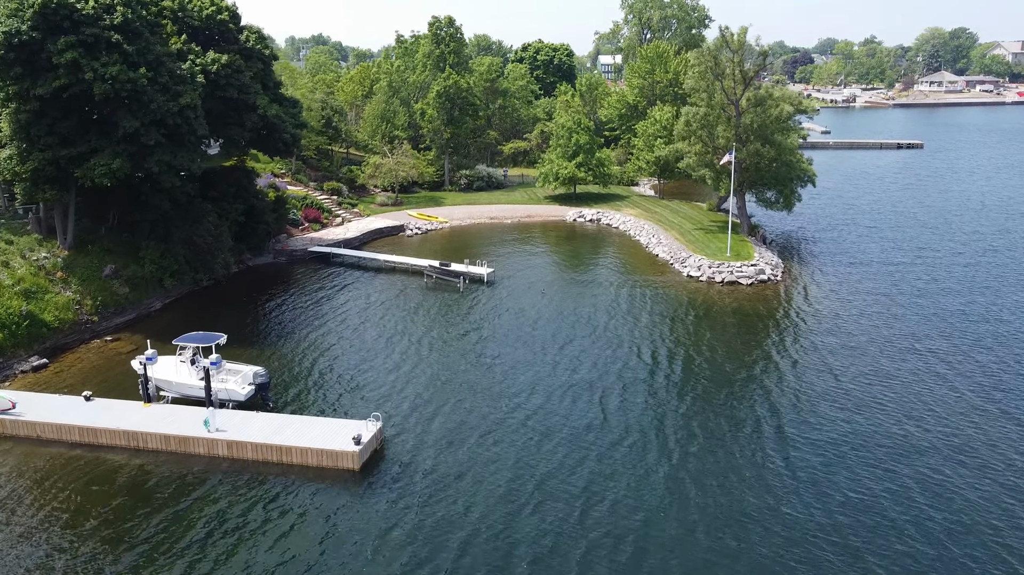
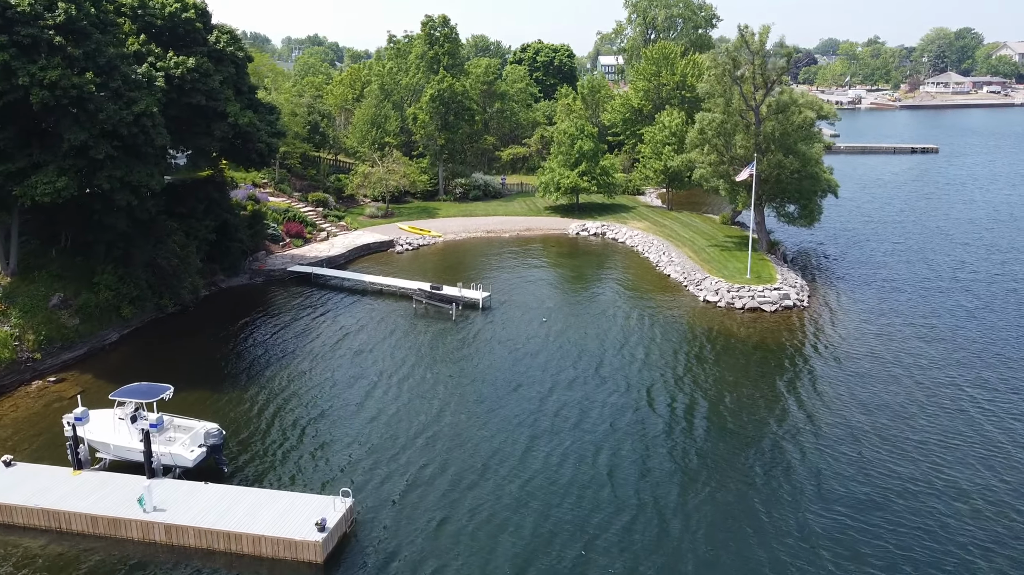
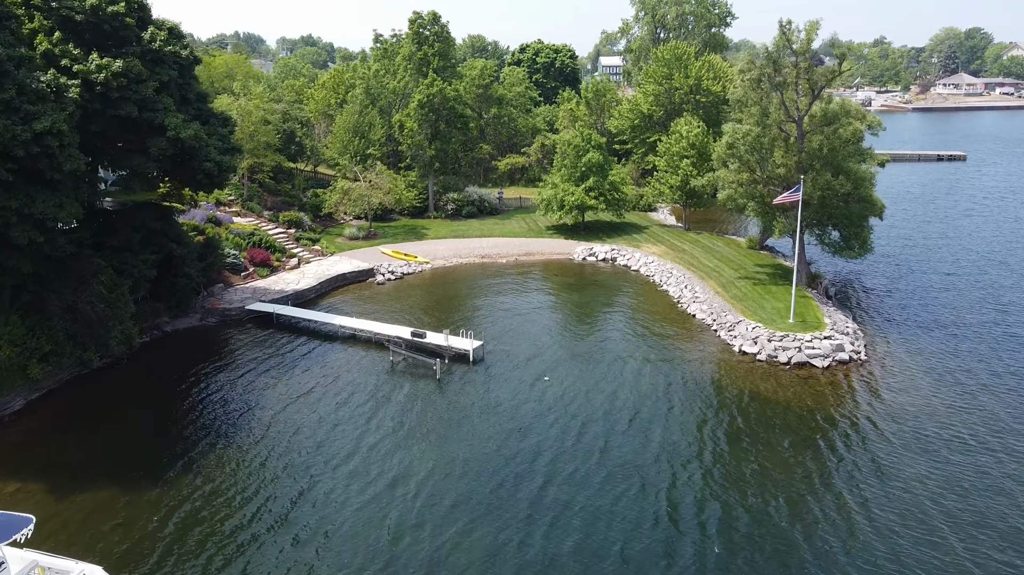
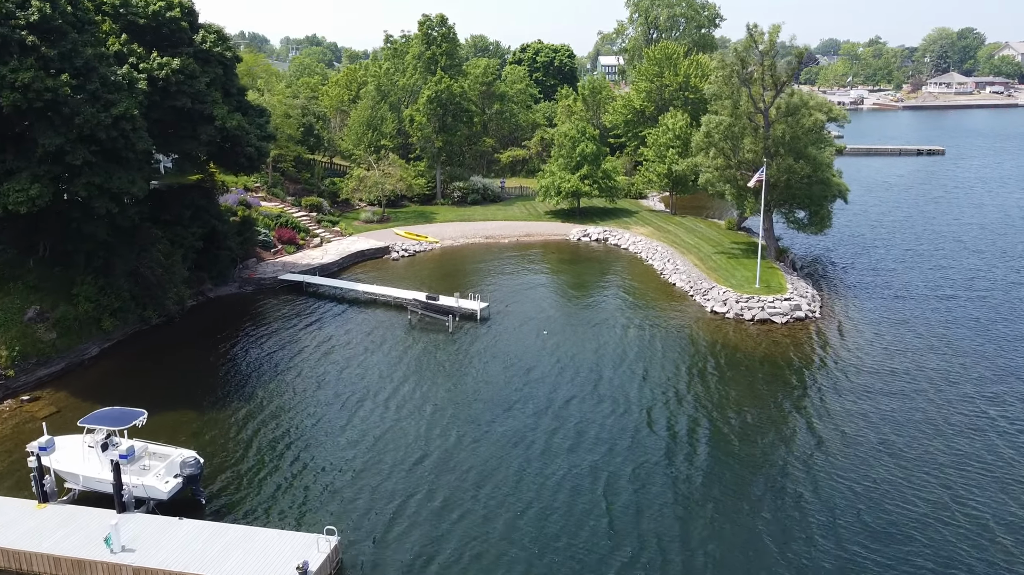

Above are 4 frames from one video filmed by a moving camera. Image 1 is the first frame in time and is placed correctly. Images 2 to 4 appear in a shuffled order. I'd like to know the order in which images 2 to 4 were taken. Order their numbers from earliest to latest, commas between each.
2, 4, 3
